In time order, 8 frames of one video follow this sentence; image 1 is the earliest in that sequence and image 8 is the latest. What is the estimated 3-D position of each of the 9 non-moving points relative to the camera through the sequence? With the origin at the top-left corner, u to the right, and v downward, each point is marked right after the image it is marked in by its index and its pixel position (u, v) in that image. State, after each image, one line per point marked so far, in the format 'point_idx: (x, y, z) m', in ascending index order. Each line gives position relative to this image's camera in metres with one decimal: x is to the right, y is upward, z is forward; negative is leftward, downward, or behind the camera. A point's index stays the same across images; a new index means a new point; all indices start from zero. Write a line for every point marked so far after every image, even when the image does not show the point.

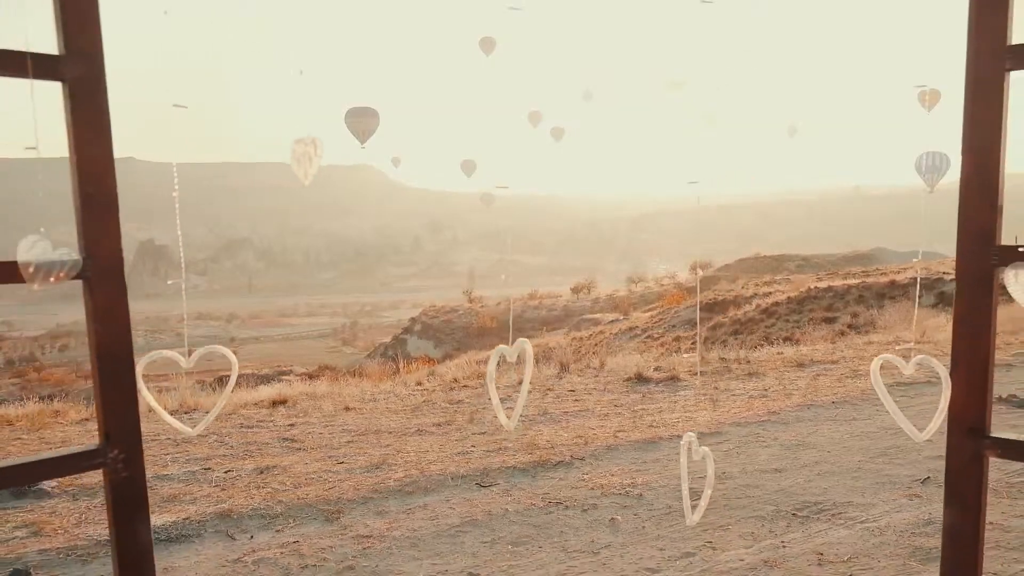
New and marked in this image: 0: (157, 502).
0: (-2.1, -1.3, +5.0) m
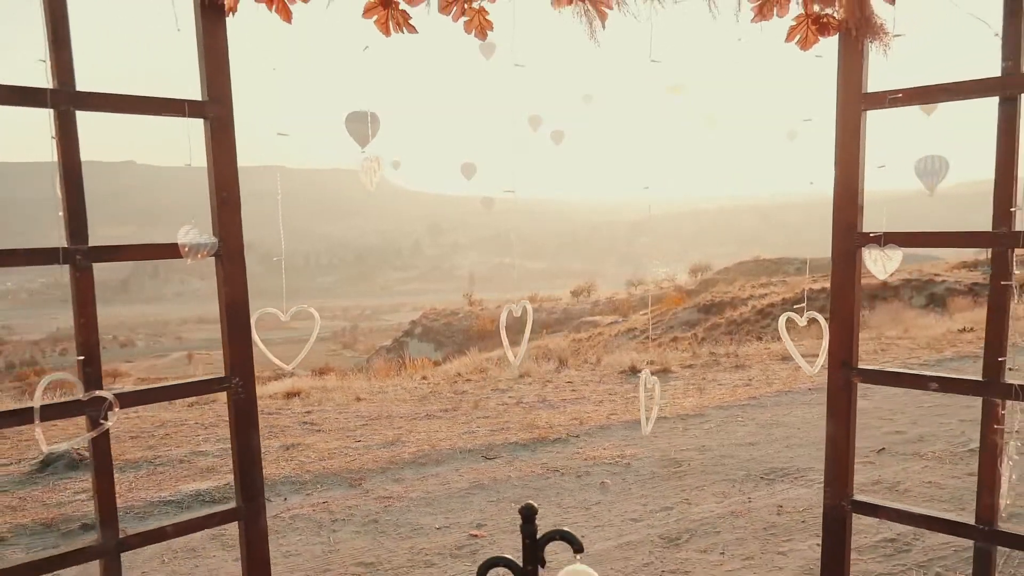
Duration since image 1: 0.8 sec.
0: (-2.1, -1.2, +5.6) m
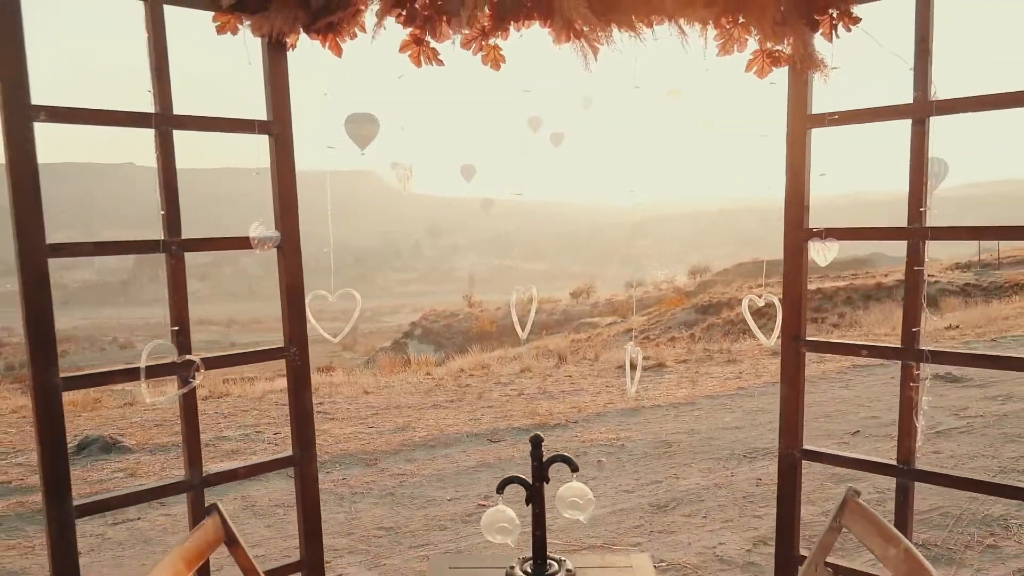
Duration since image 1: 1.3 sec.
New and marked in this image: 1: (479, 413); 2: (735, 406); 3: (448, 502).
0: (-2.1, -1.2, +6.0) m
1: (-0.3, -1.1, +7.4) m
2: (+1.8, -1.0, +6.9) m
3: (-0.4, -1.2, +4.8) m
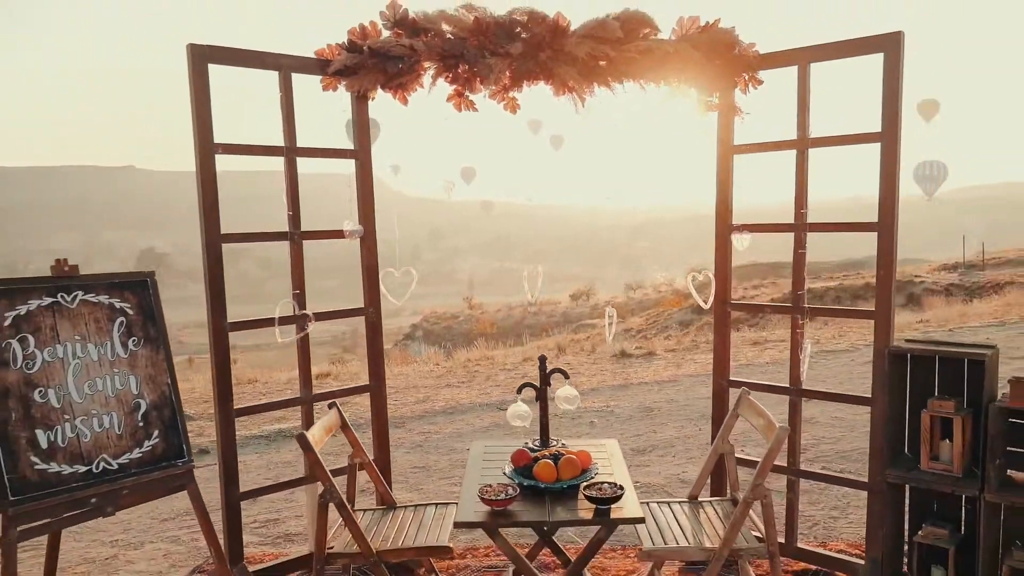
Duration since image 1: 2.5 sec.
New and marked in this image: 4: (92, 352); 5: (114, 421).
0: (-2.0, -1.1, +7.1) m
1: (-0.2, -1.0, +8.5) m
2: (+1.9, -0.9, +8.0) m
3: (-0.3, -1.1, +5.8) m
4: (-1.4, -0.2, +2.9) m
5: (-1.3, -0.5, +2.9) m
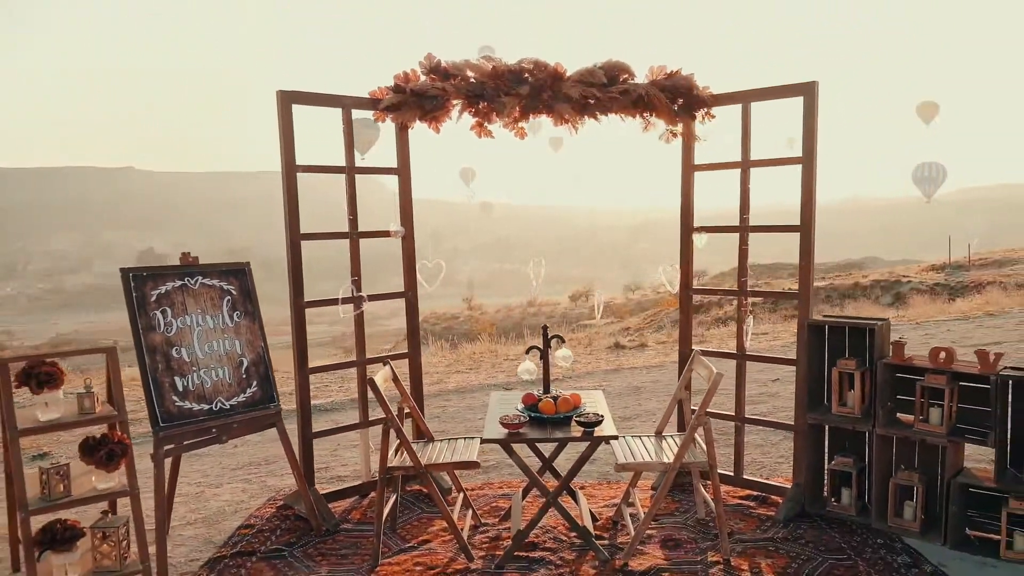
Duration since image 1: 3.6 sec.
0: (-2.0, -1.1, +8.1) m
1: (-0.2, -1.0, +9.4) m
2: (+1.9, -0.8, +8.9) m
3: (-0.3, -1.1, +6.8) m
4: (-1.4, -0.2, +3.8) m
5: (-1.3, -0.4, +3.8) m
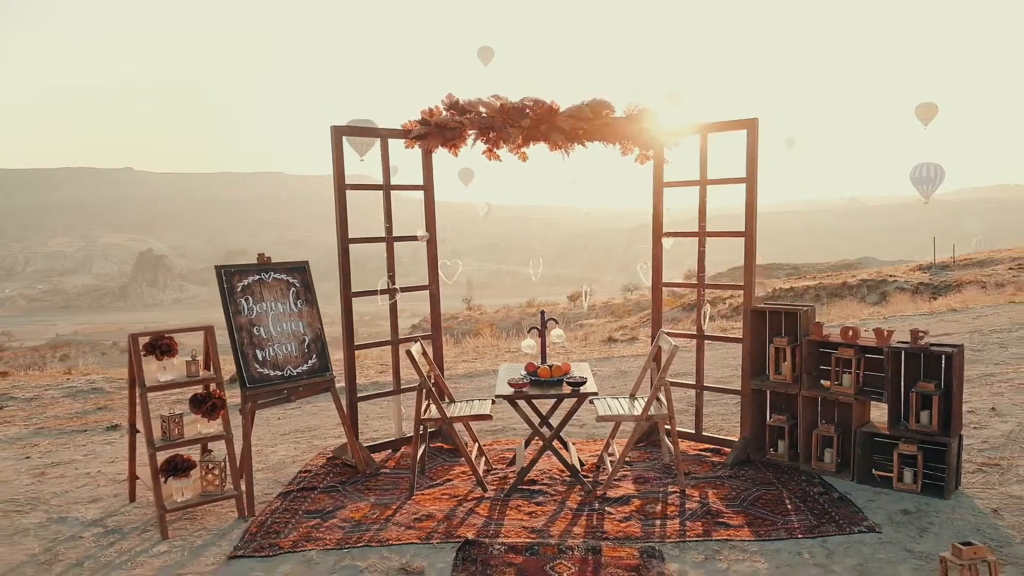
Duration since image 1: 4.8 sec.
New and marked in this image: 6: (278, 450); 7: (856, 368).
0: (-2.0, -1.0, +9.1) m
1: (-0.2, -0.9, +10.5) m
2: (+1.9, -0.8, +10.0) m
3: (-0.2, -1.0, +7.8) m
4: (-1.3, -0.1, +4.9) m
5: (-1.3, -0.3, +4.9) m
6: (-1.6, -1.1, +5.8) m
7: (+1.9, -0.4, +4.7) m
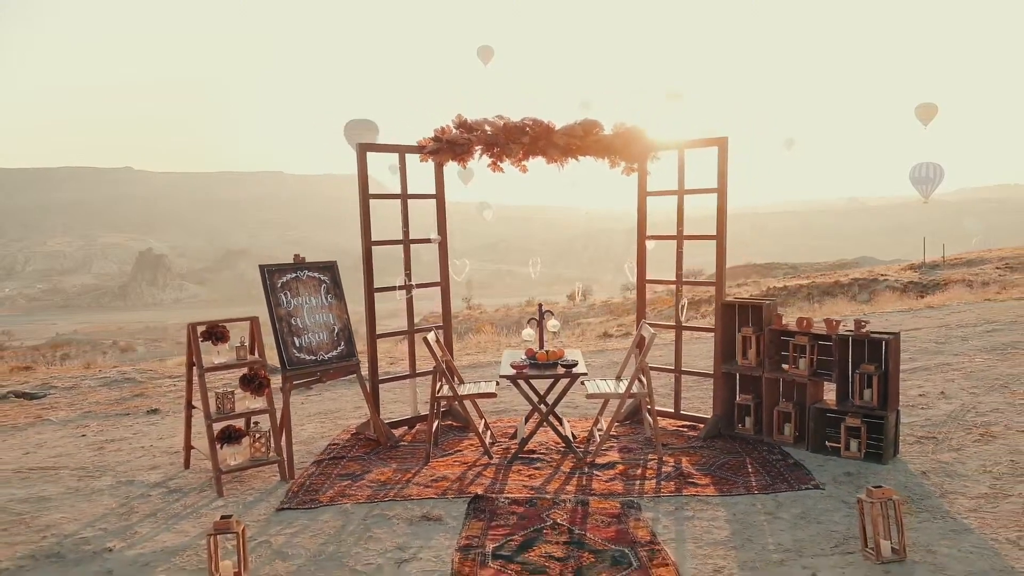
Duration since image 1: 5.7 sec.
0: (-1.9, -1.0, +9.9) m
1: (-0.2, -0.9, +11.3) m
2: (+2.0, -0.8, +10.7) m
3: (-0.2, -1.0, +8.6) m
4: (-1.3, -0.1, +5.6) m
5: (-1.3, -0.3, +5.6) m
6: (-1.6, -1.1, +6.6) m
7: (+1.9, -0.4, +5.5) m
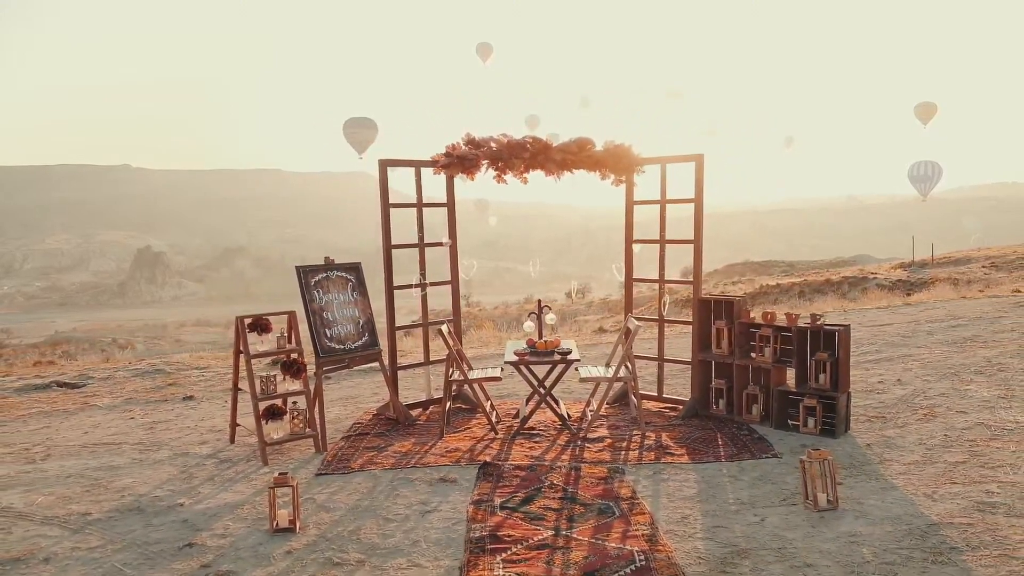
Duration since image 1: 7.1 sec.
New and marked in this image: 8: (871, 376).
0: (-1.9, -1.0, +10.7) m
1: (-0.2, -0.9, +12.1) m
2: (+2.0, -0.7, +11.6) m
3: (-0.2, -1.0, +9.4) m
4: (-1.3, -0.1, +6.5) m
5: (-1.2, -0.3, +6.5) m
6: (-1.6, -1.1, +7.4) m
7: (+2.0, -0.4, +6.3) m
8: (+3.4, -0.8, +8.1) m
